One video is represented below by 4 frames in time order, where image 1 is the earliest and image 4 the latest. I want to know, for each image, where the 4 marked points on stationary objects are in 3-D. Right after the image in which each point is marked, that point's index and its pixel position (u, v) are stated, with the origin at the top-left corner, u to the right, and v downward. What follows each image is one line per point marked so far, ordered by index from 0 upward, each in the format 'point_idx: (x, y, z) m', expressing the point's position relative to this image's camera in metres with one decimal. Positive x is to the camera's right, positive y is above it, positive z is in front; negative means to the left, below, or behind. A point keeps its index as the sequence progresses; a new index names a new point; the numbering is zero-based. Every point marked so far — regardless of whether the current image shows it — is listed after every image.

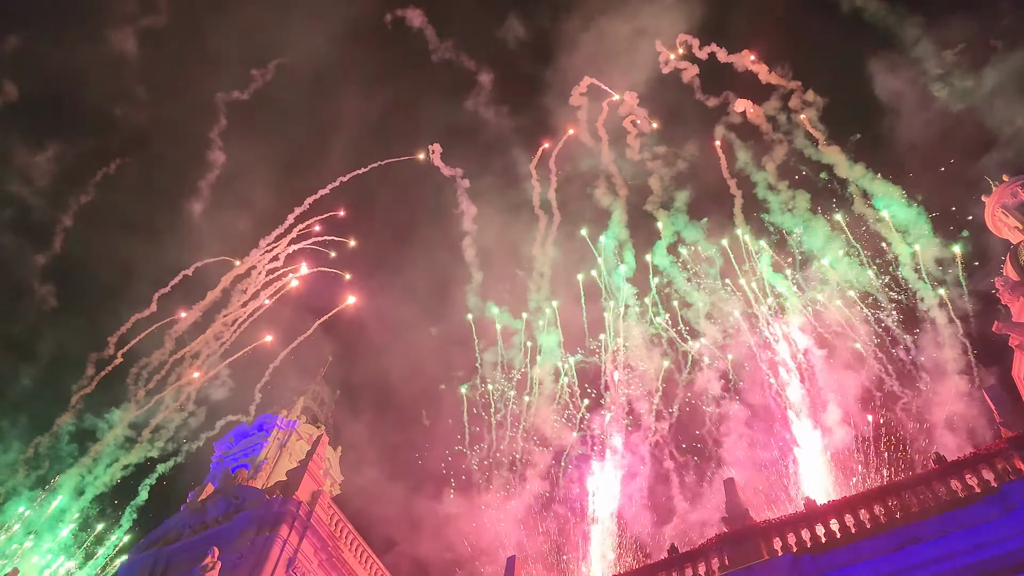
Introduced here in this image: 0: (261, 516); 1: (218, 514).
0: (-7.7, -7.2, +18.0) m
1: (-9.2, -7.4, +18.4) m
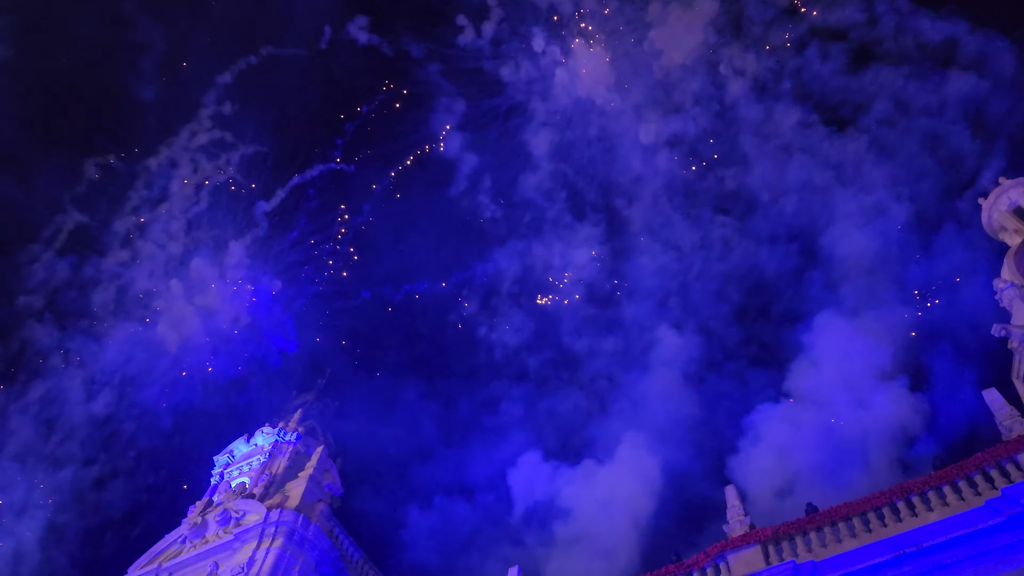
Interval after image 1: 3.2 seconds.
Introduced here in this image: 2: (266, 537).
0: (-7.6, -7.3, +17.3) m
1: (-9.2, -7.4, +17.7) m
2: (-7.5, -7.5, +17.1) m
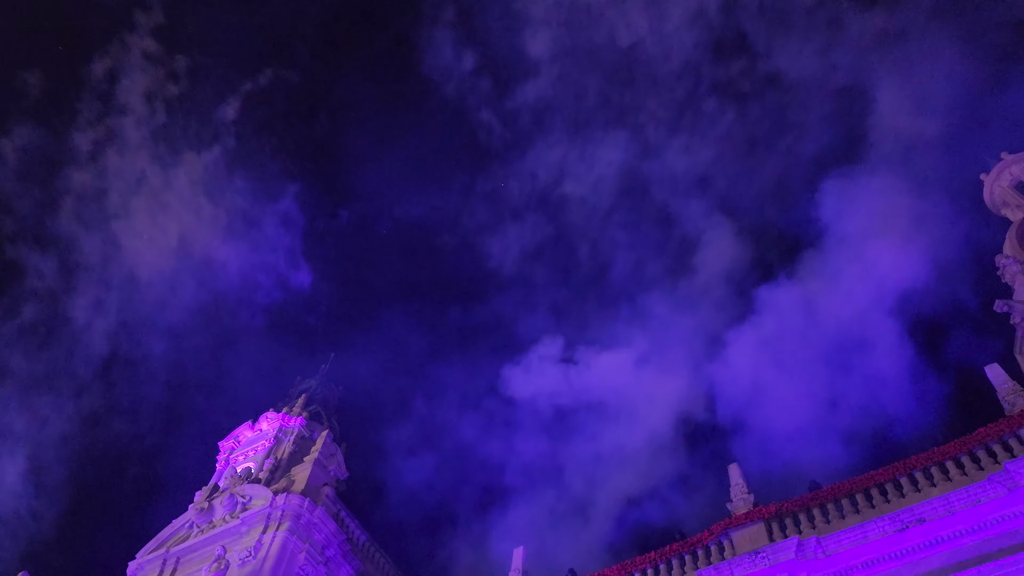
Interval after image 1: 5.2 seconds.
0: (-7.5, -6.9, +17.5) m
1: (-9.0, -7.1, +18.0) m
2: (-7.3, -7.1, +17.4) m
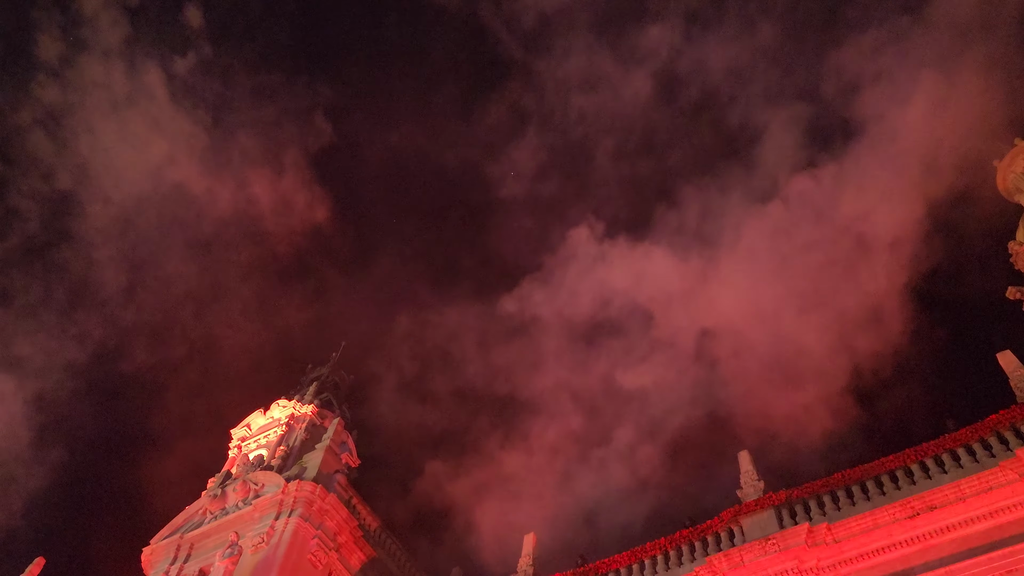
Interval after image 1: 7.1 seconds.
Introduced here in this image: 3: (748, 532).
0: (-7.2, -6.5, +17.5) m
1: (-8.7, -6.6, +17.9) m
2: (-7.0, -6.7, +17.3) m
3: (+7.2, -7.4, +17.4) m
